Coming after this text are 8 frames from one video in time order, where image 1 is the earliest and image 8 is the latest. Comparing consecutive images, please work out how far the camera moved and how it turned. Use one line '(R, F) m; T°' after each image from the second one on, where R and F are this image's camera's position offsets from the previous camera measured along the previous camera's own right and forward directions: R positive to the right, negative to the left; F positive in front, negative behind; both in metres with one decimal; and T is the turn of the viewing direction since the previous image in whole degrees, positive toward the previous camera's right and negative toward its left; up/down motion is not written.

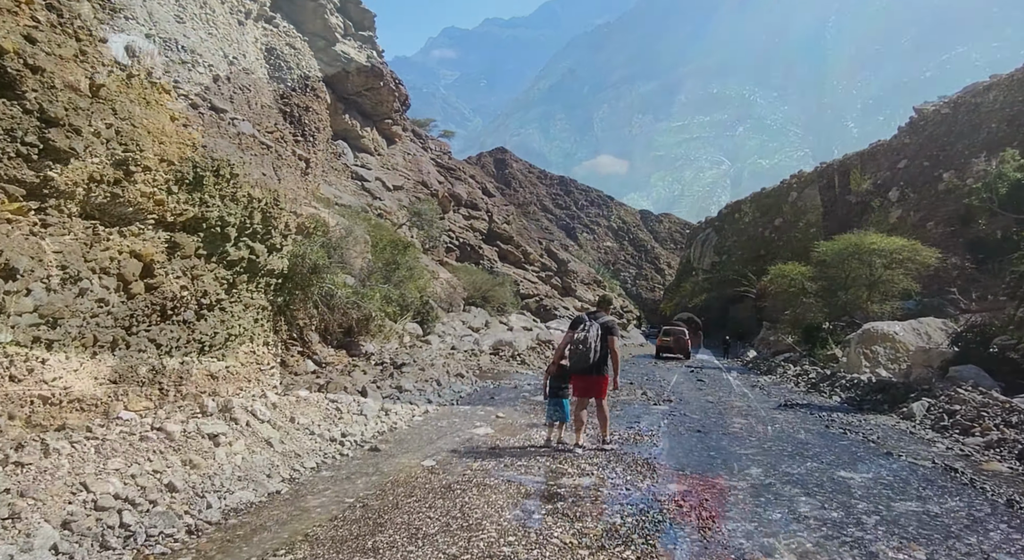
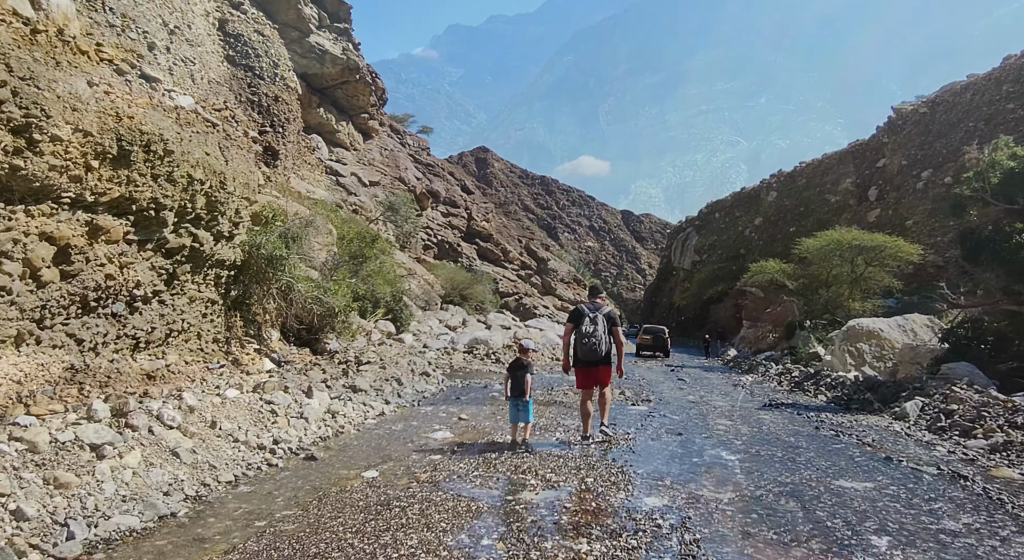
(+0.2, +0.7) m; +2°
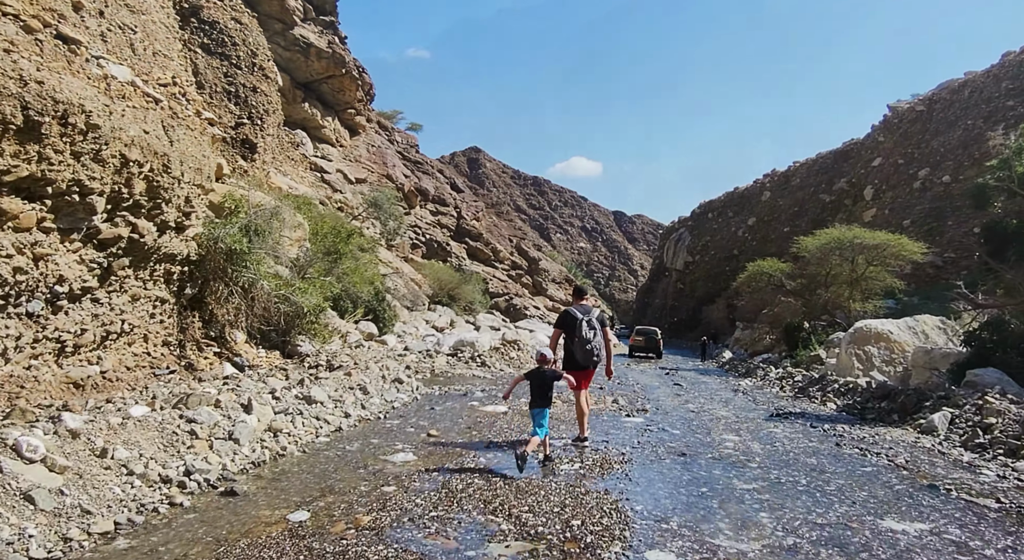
(+0.1, +1.0) m; +1°
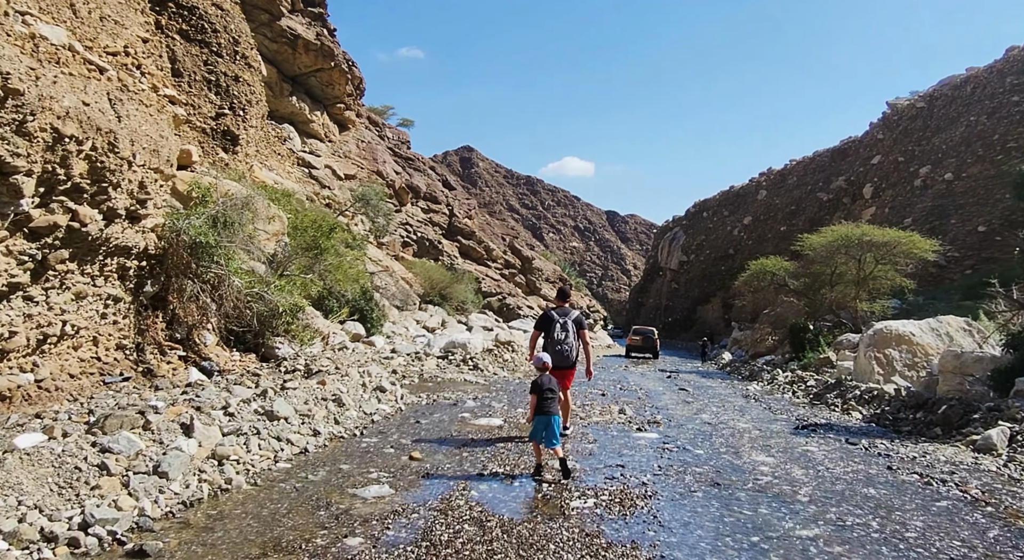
(0.0, +1.0) m; +1°
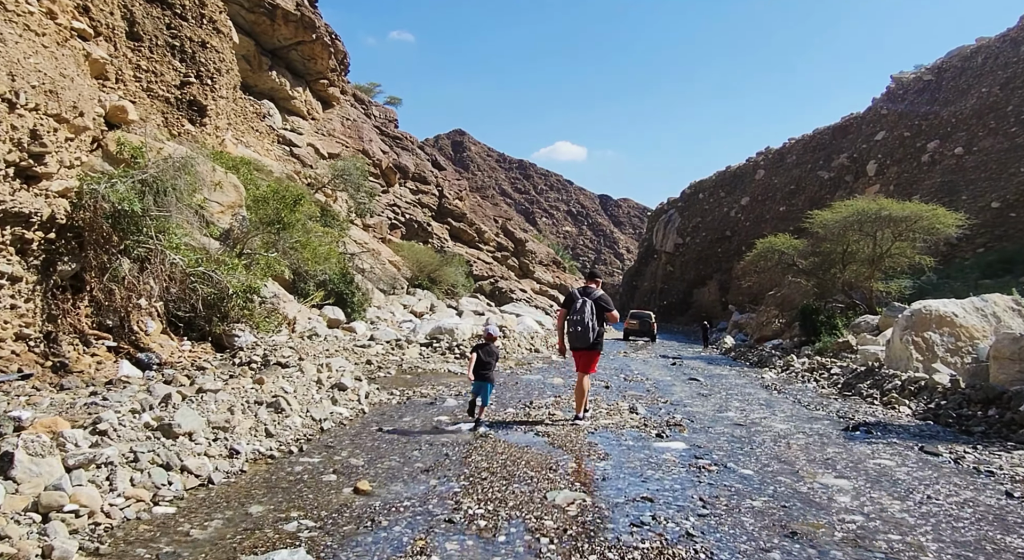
(+0.1, +1.6) m; +1°
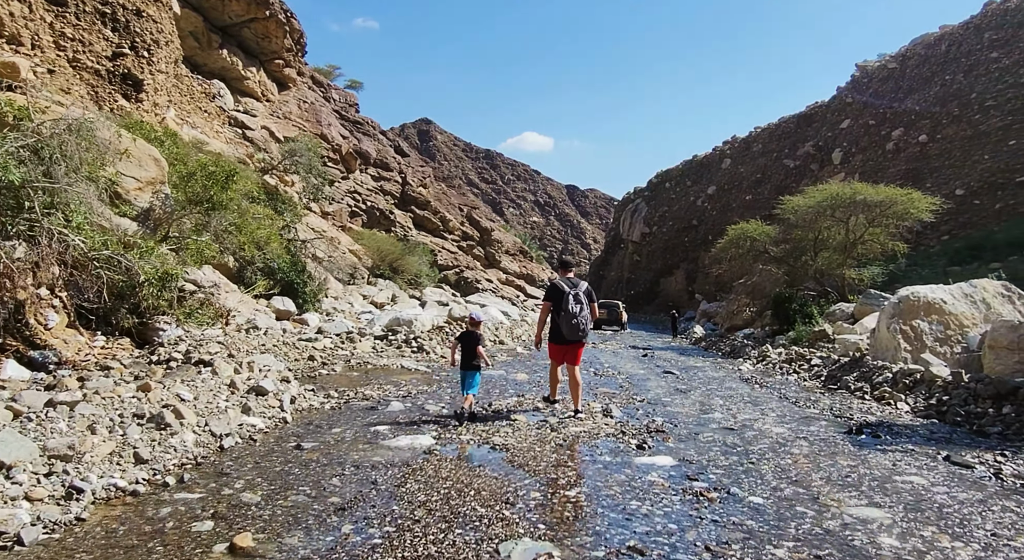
(+0.1, +1.1) m; +3°
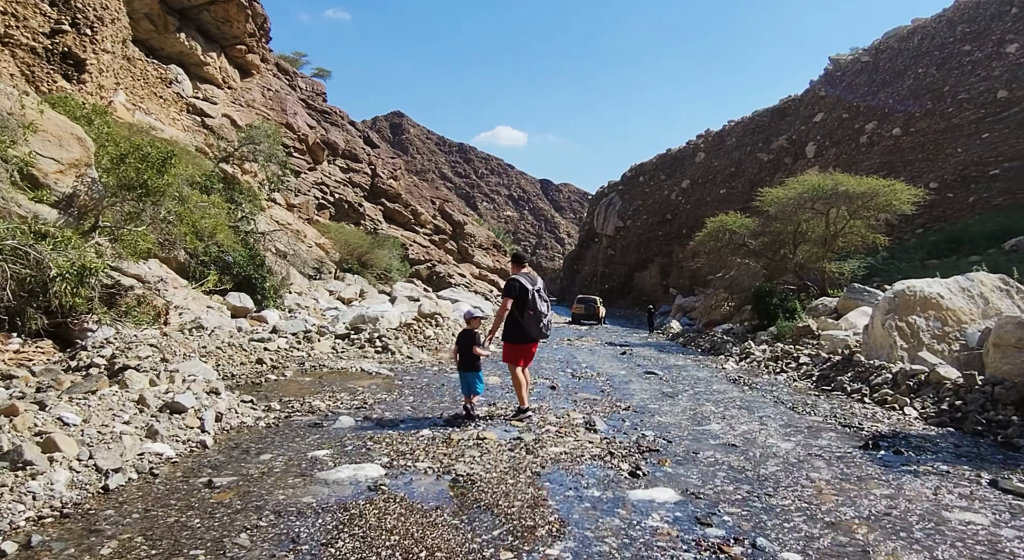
(0.0, +0.9) m; +2°
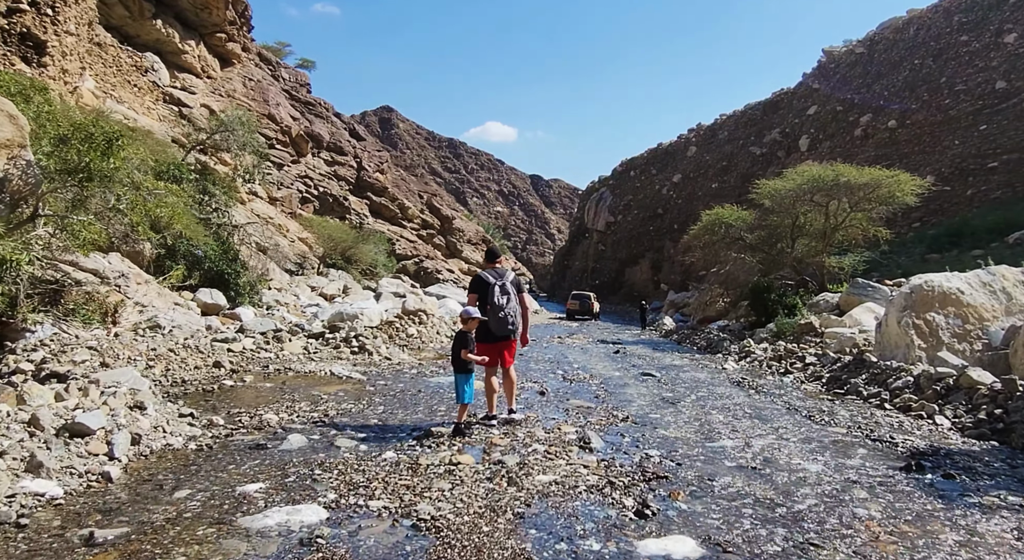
(+0.1, +0.9) m; +1°
